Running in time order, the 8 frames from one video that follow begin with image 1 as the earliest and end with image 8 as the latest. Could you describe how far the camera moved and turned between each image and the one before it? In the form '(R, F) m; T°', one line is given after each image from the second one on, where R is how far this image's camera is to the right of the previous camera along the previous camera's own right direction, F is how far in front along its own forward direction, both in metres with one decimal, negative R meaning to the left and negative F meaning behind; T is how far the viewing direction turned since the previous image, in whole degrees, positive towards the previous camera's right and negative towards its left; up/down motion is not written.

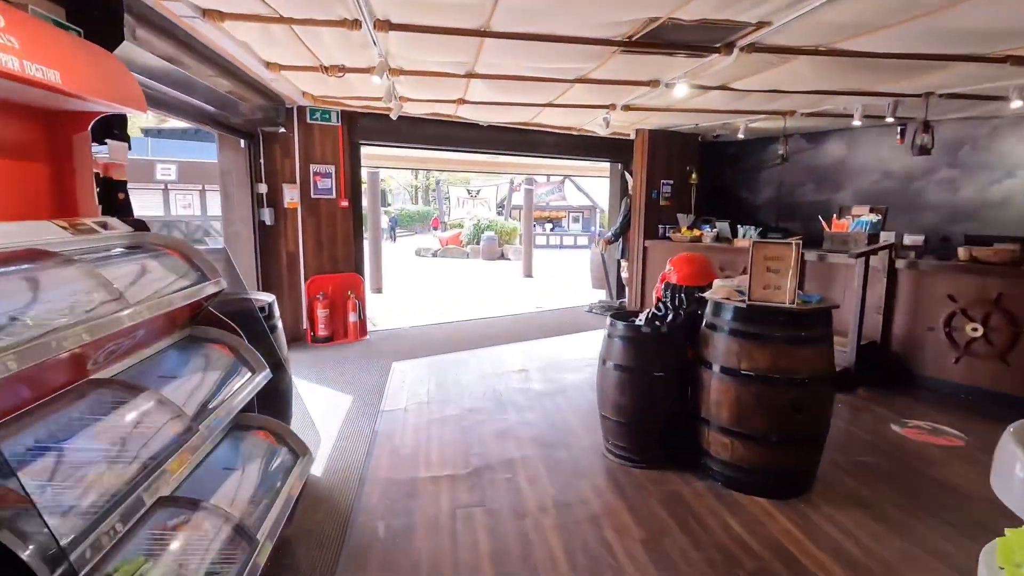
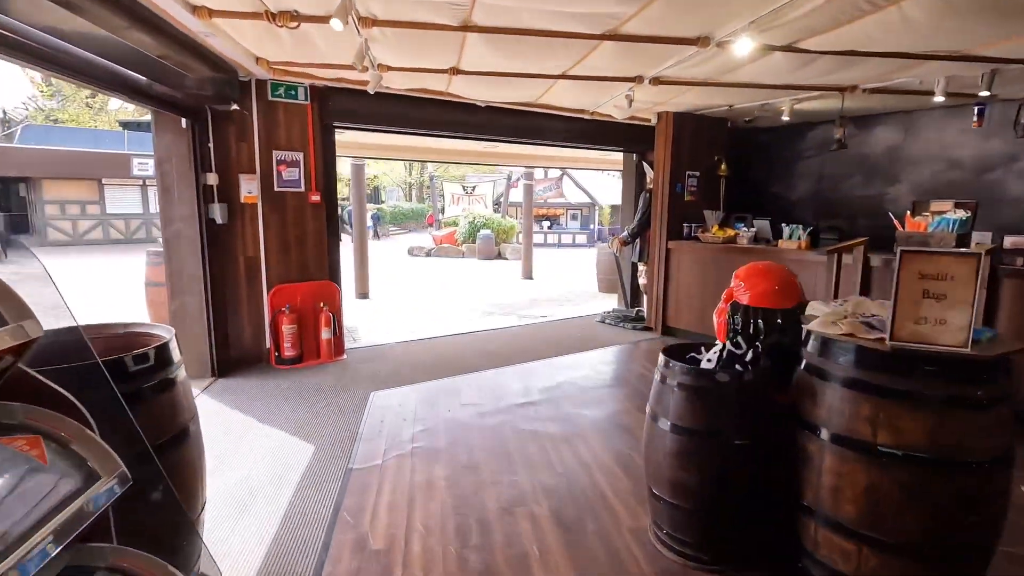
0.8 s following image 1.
(-0.1, +0.9) m; 0°
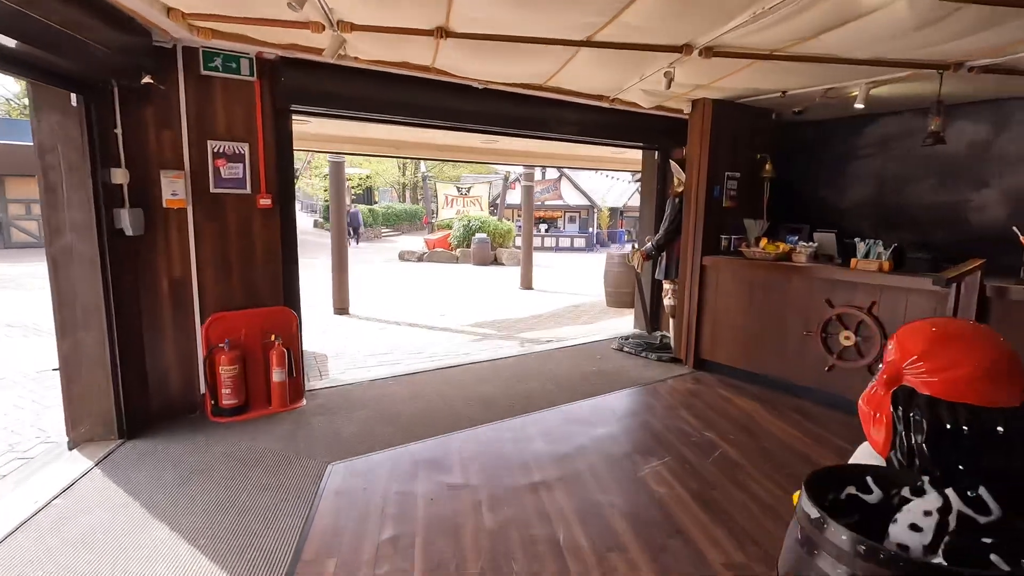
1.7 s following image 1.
(-0.1, +1.0) m; +1°
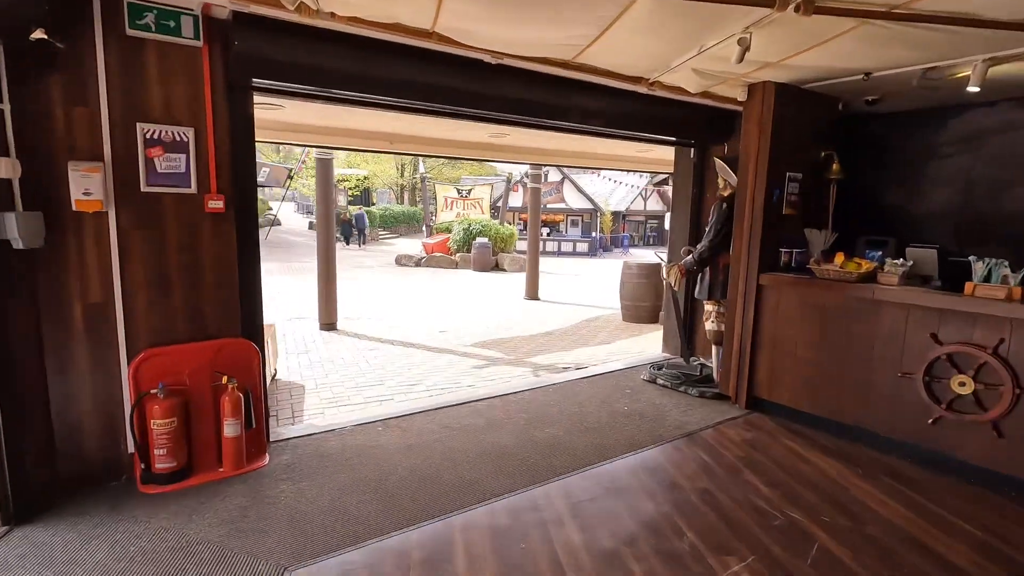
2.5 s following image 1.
(-0.1, +0.8) m; 0°
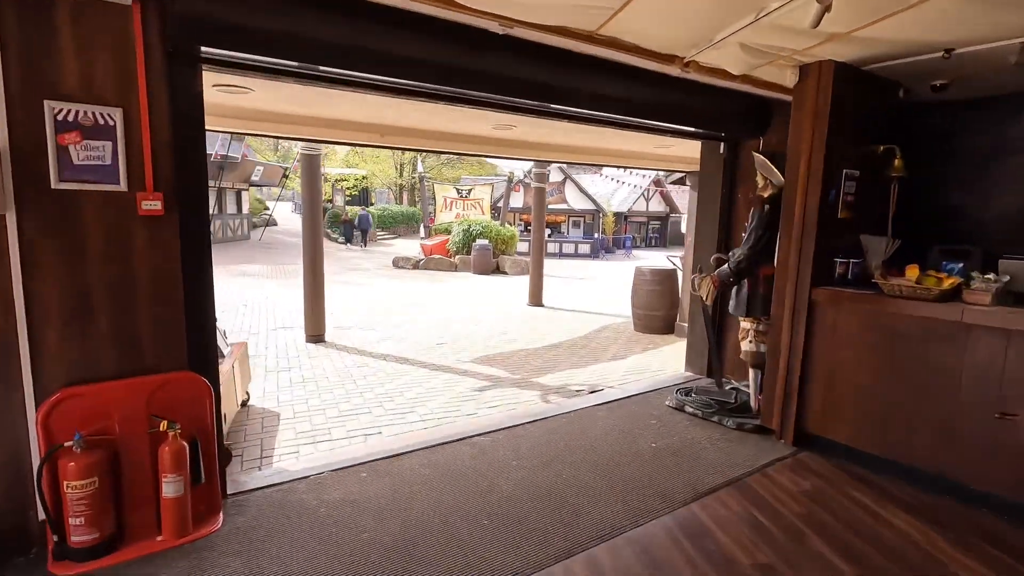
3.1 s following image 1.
(-0.1, +0.6) m; 0°
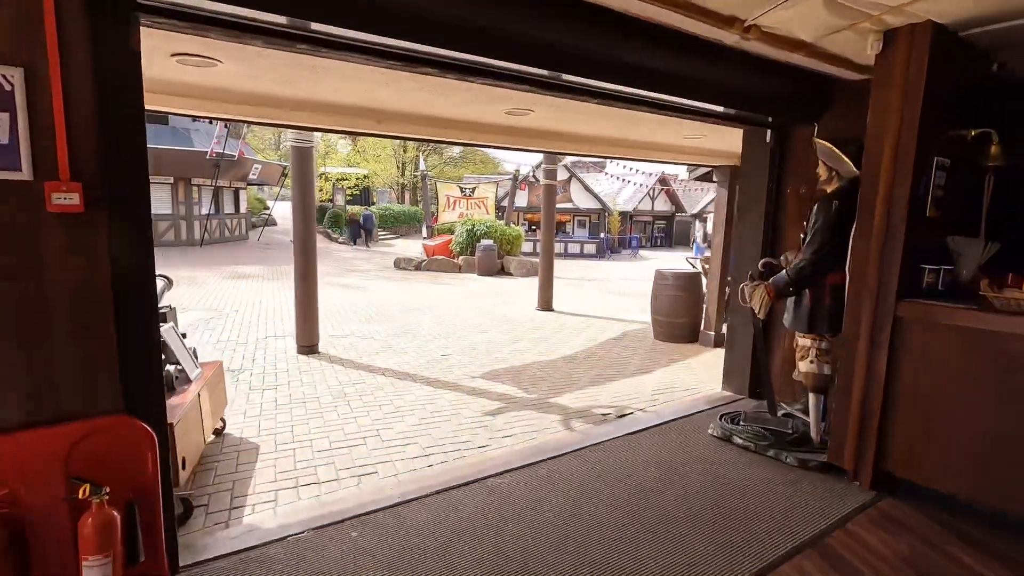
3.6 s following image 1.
(-0.1, +0.5) m; 0°
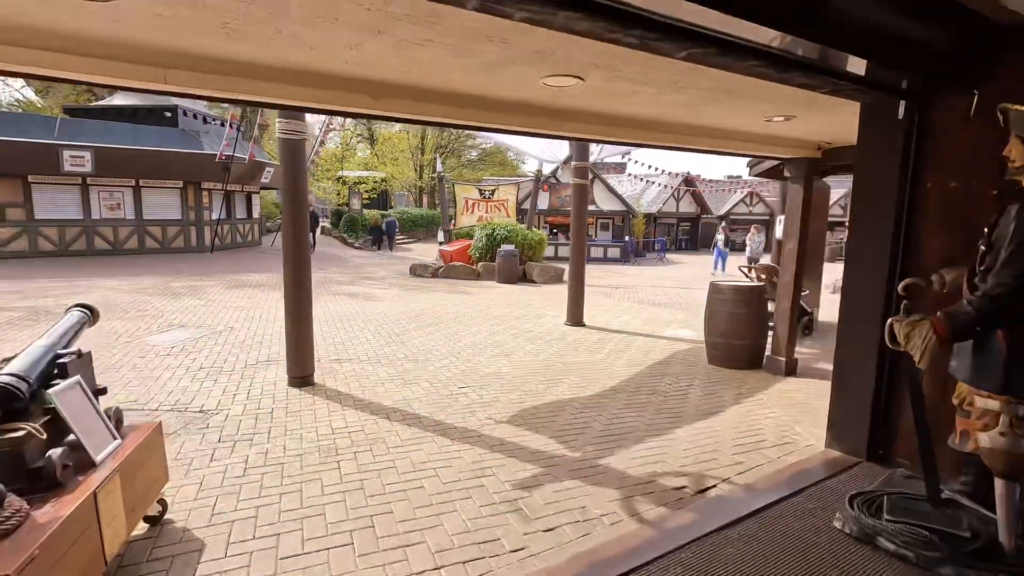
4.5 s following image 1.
(-0.1, +0.9) m; -2°
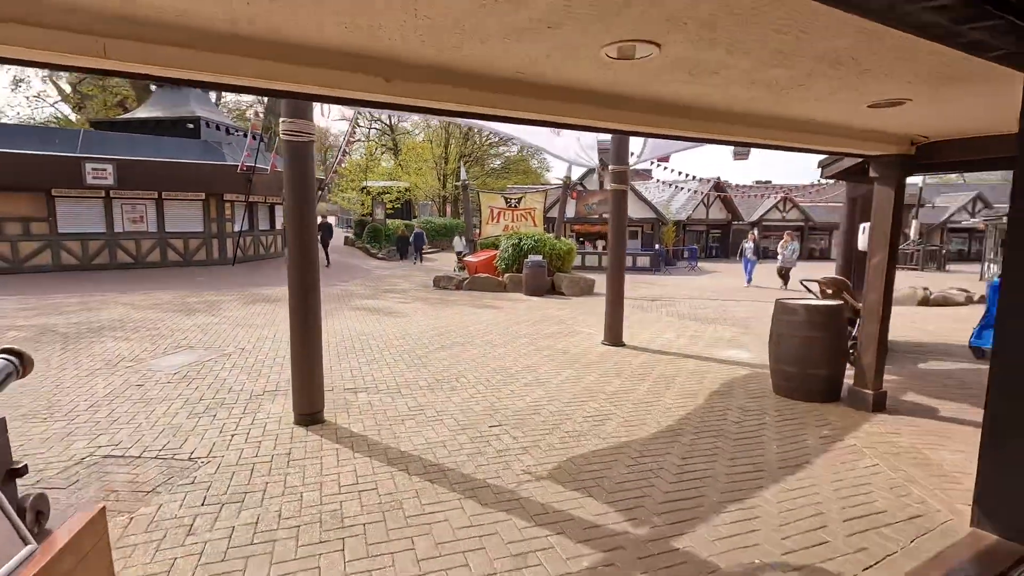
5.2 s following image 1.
(-0.1, +0.6) m; -2°
